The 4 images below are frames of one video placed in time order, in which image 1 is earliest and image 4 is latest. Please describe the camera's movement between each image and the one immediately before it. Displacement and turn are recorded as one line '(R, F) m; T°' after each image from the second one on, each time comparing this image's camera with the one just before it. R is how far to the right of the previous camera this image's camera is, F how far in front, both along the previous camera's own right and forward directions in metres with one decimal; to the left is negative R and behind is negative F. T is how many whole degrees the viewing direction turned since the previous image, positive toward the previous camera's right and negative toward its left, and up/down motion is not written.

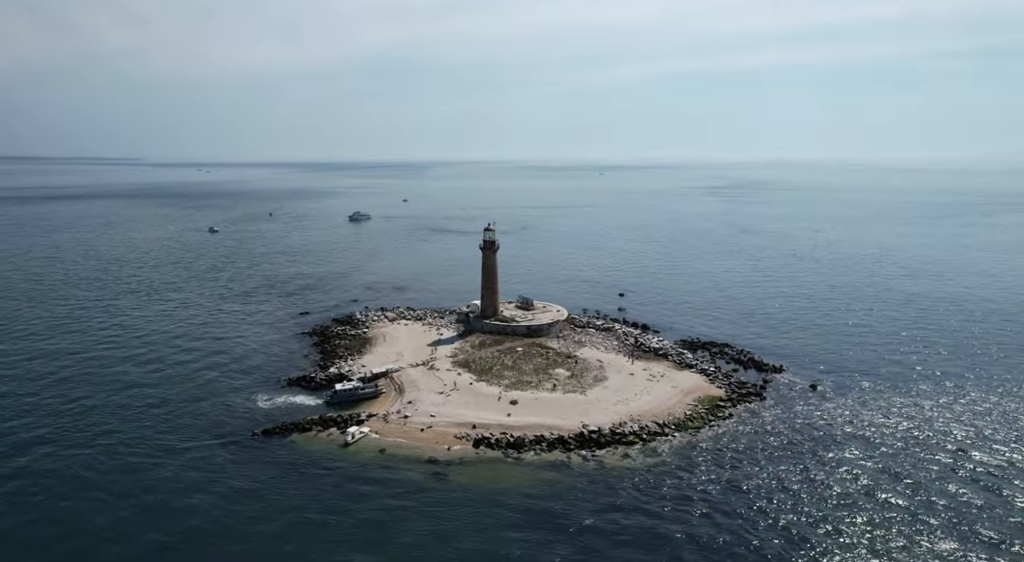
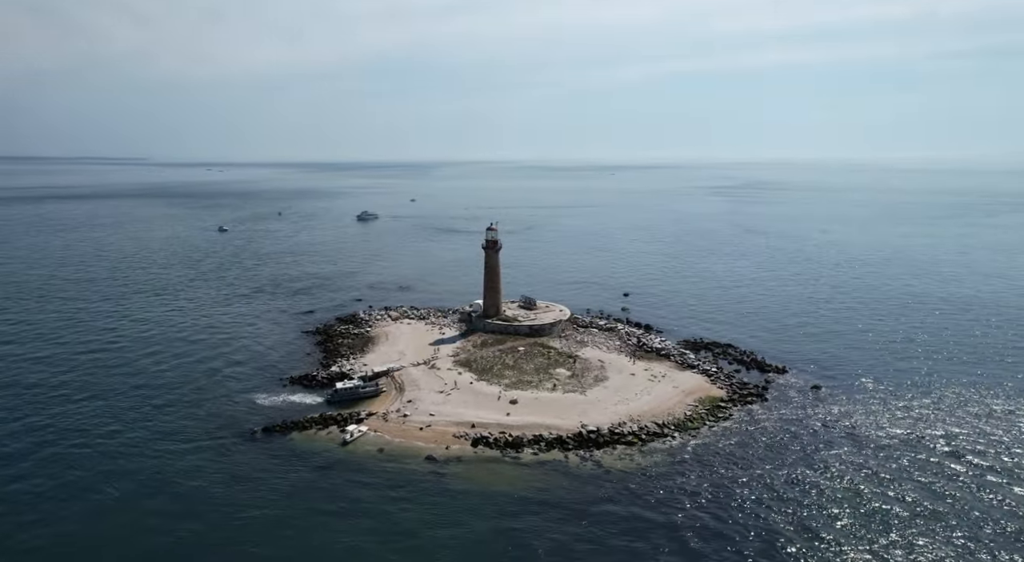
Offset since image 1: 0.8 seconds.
(+0.5, 0.0) m; -1°
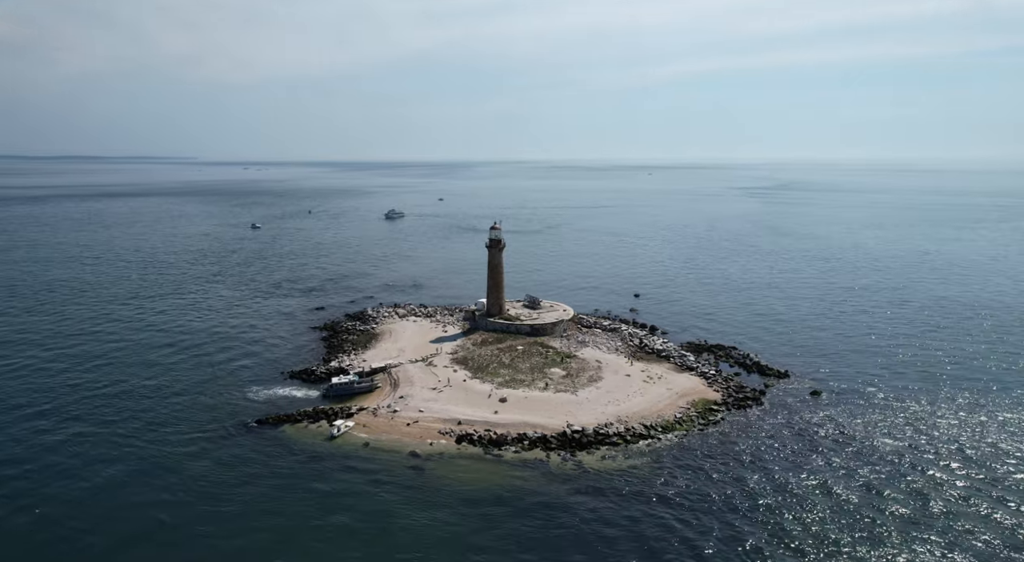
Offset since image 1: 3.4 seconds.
(+2.3, -0.1) m; -3°
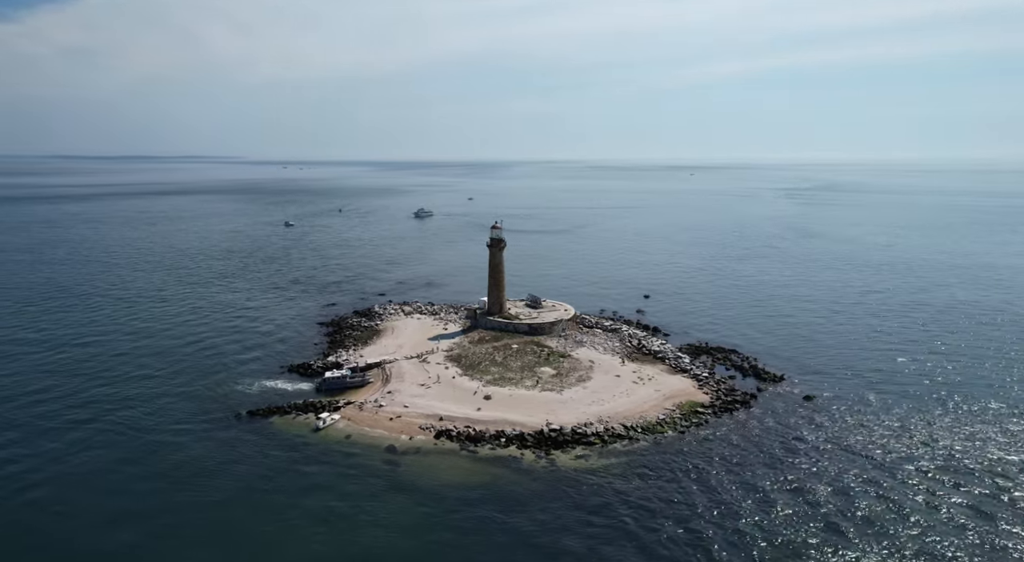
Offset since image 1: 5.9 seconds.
(+2.8, -0.2) m; -3°
